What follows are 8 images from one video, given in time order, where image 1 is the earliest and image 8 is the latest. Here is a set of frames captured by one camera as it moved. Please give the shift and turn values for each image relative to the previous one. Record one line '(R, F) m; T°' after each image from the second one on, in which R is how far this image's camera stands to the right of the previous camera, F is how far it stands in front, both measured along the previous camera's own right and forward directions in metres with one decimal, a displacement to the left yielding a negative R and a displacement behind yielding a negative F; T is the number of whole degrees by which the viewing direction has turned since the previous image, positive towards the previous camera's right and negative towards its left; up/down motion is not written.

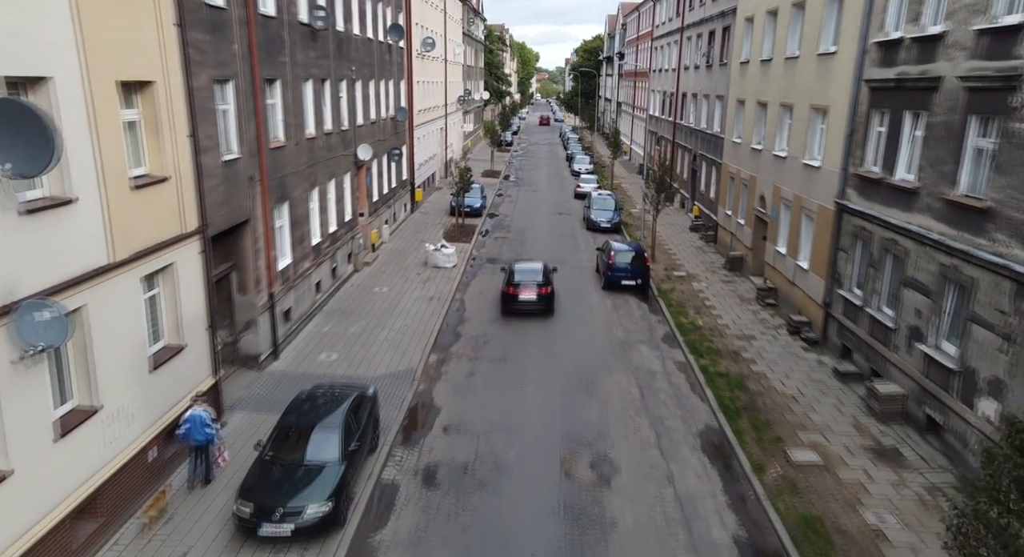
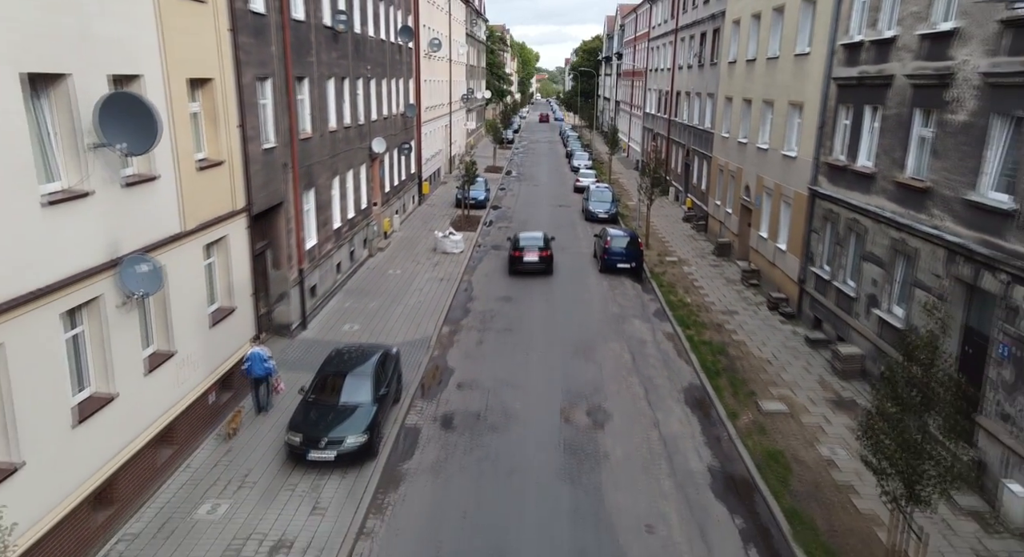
(-0.1, -2.0) m; 0°
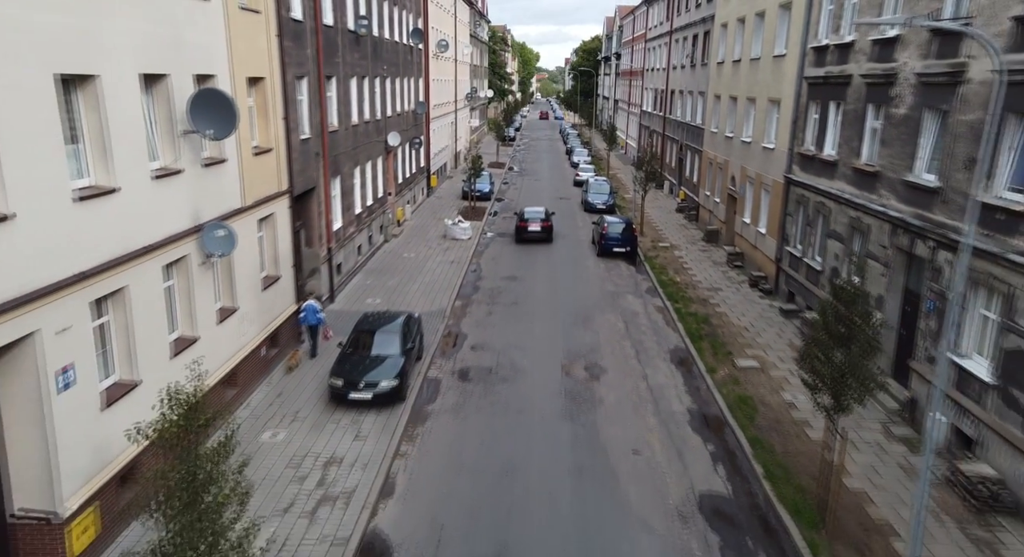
(-0.2, -2.3) m; 0°
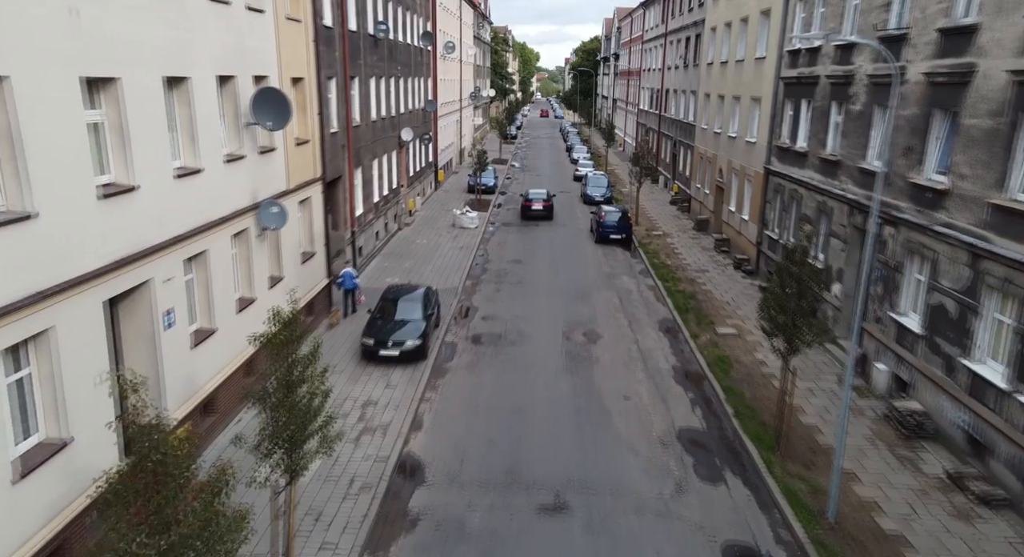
(-0.2, -2.3) m; 0°
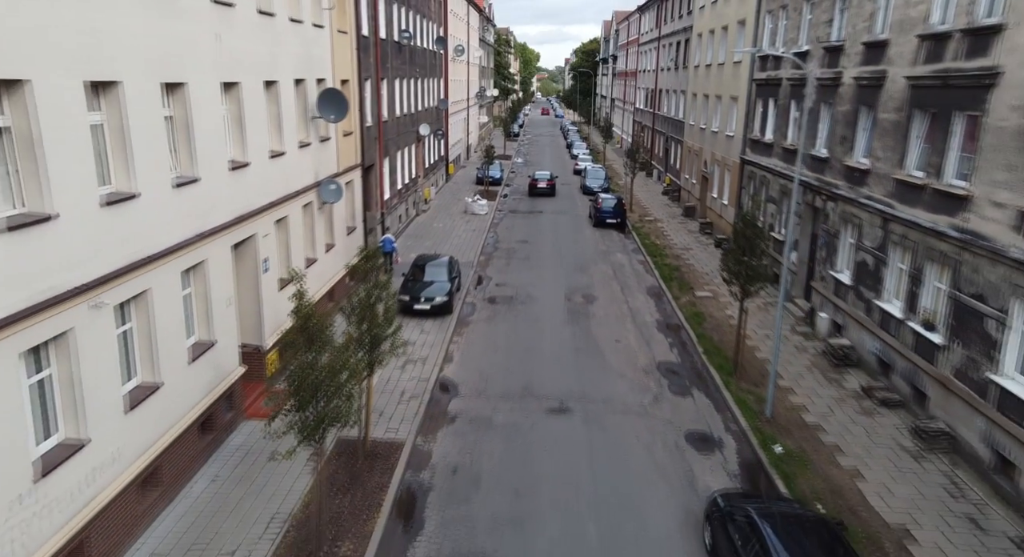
(-0.3, -3.6) m; 0°
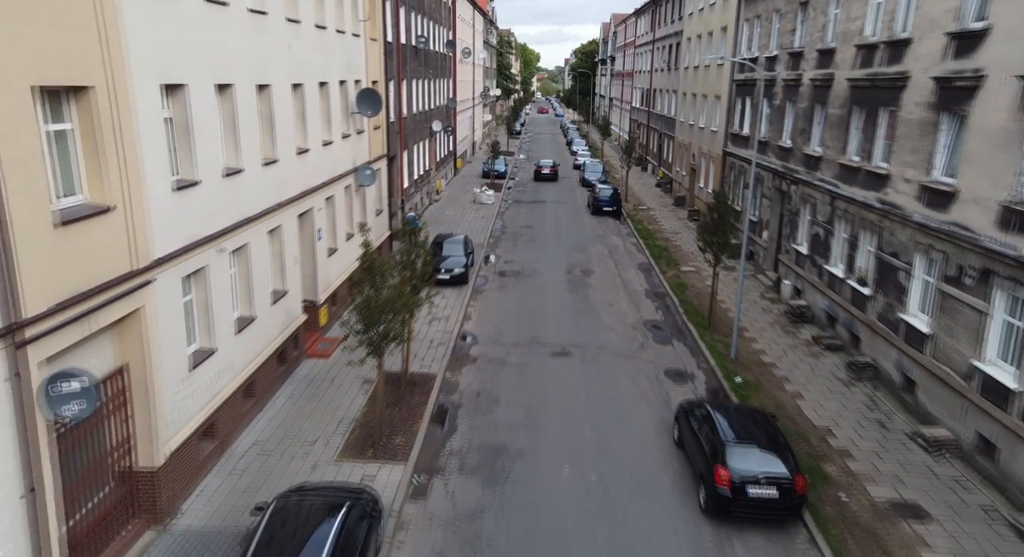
(-0.3, -3.2) m; 0°
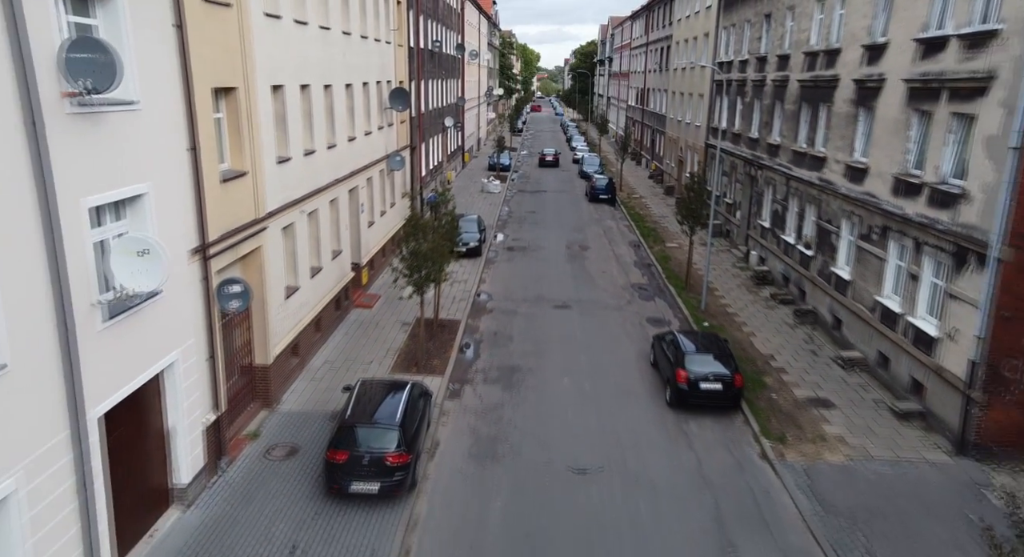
(-0.3, -3.9) m; 0°
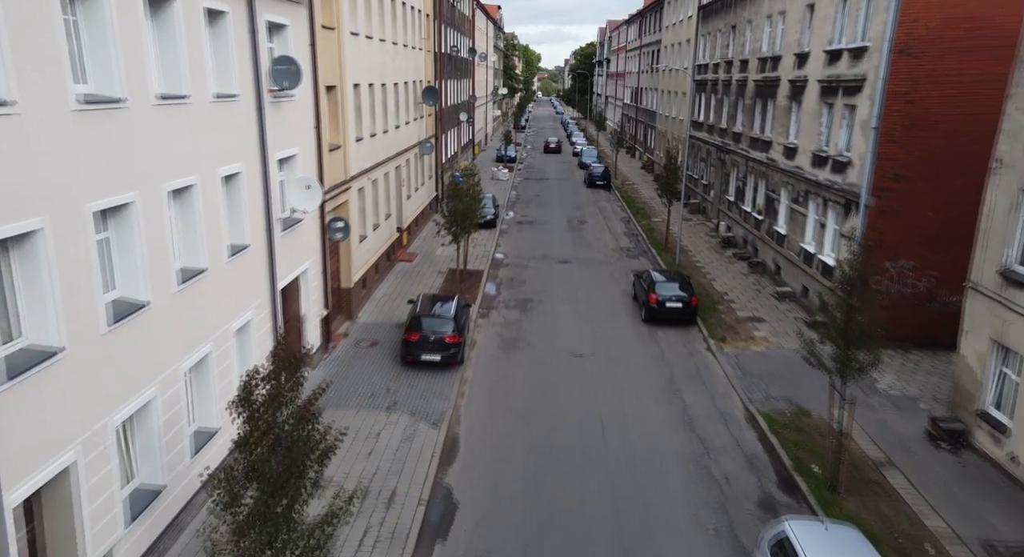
(-0.4, -5.3) m; 0°
